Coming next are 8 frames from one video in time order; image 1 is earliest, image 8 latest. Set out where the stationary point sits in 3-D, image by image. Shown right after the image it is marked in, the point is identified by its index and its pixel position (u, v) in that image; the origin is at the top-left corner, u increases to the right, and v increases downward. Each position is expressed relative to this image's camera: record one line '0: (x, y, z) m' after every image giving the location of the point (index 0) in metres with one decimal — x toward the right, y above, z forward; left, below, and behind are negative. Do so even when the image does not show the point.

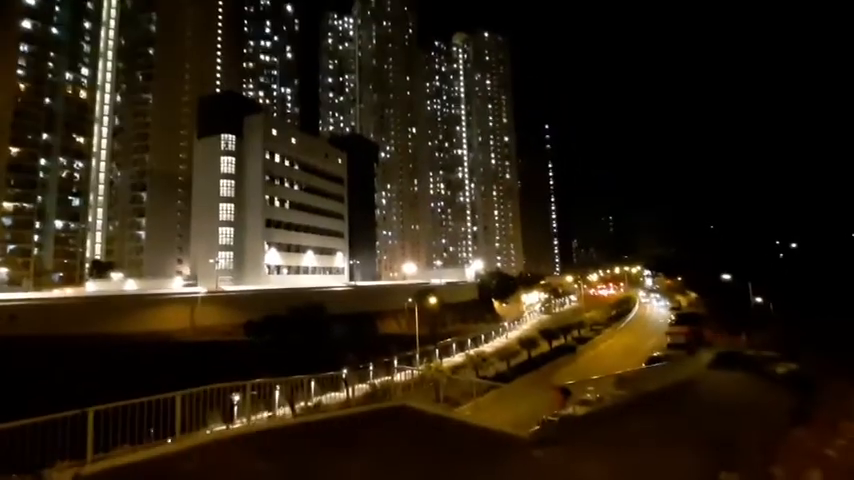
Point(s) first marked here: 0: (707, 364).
0: (+6.4, -2.8, +15.4) m
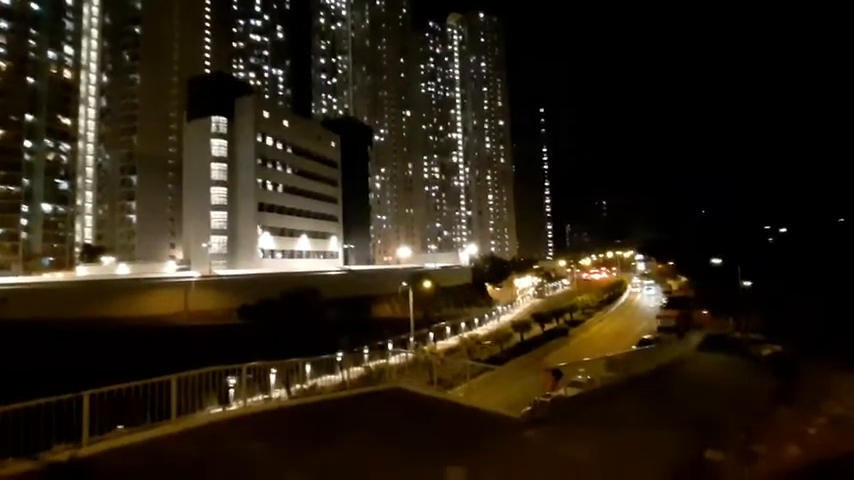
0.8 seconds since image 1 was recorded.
0: (+6.2, -2.4, +15.6) m
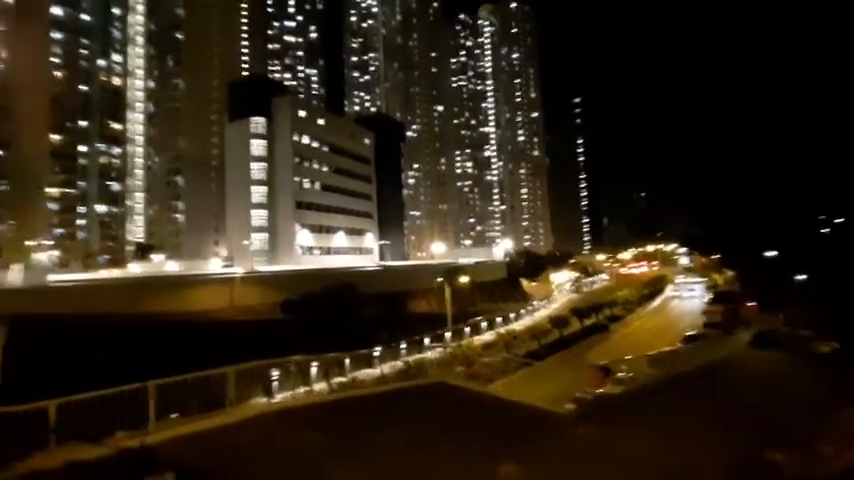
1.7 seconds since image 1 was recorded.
0: (+7.0, -2.3, +15.5) m
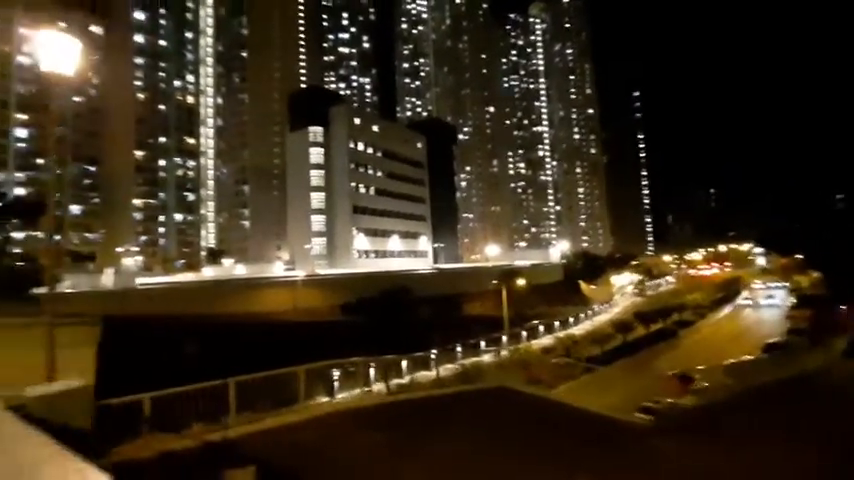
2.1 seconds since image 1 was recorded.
0: (+8.3, -2.3, +15.2) m
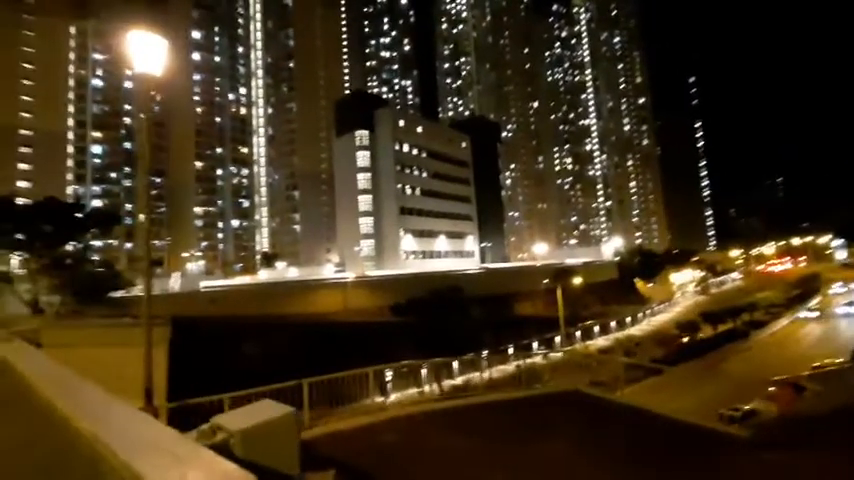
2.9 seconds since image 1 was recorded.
0: (+9.3, -2.2, +14.8) m
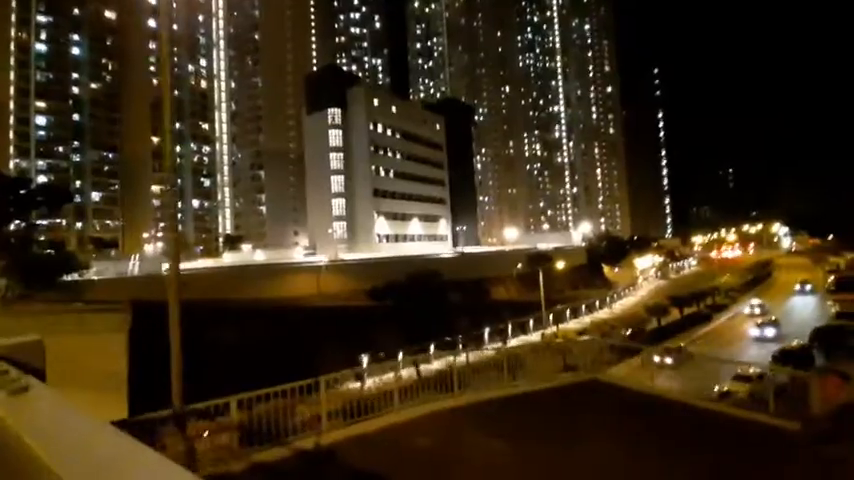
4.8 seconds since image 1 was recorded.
0: (+8.9, -1.9, +15.6) m
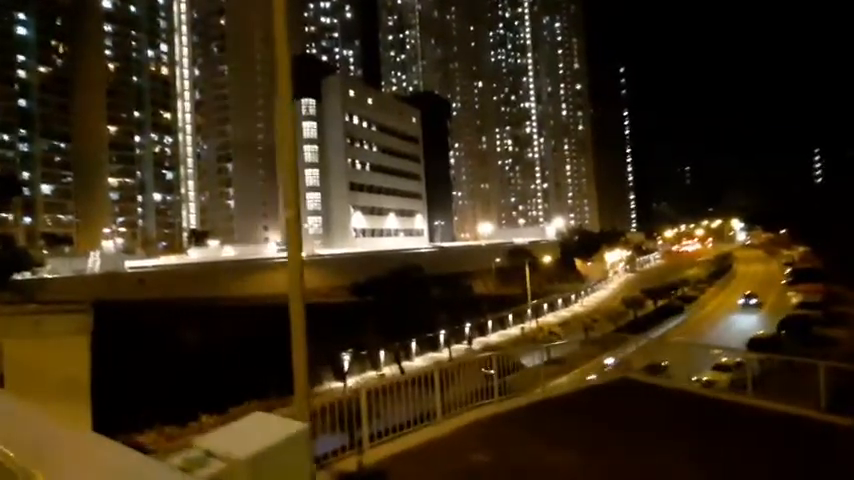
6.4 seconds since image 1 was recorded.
0: (+8.4, -1.7, +16.3) m
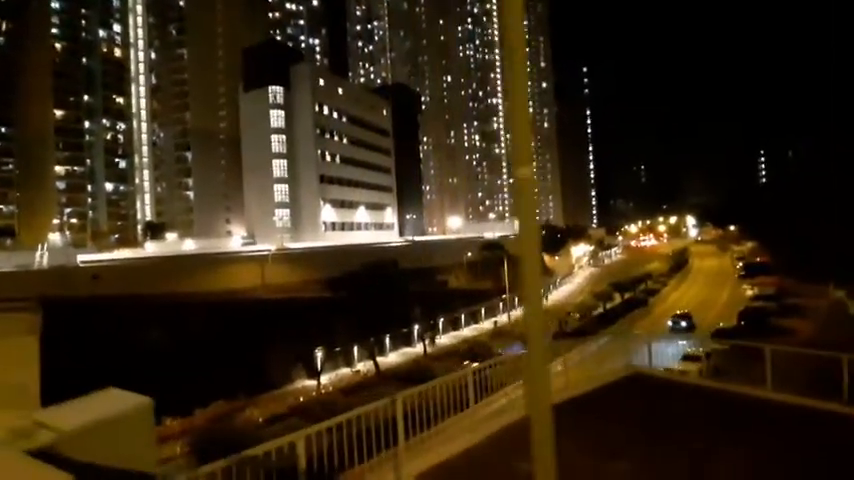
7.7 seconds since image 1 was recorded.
0: (+7.7, -1.6, +16.8) m
